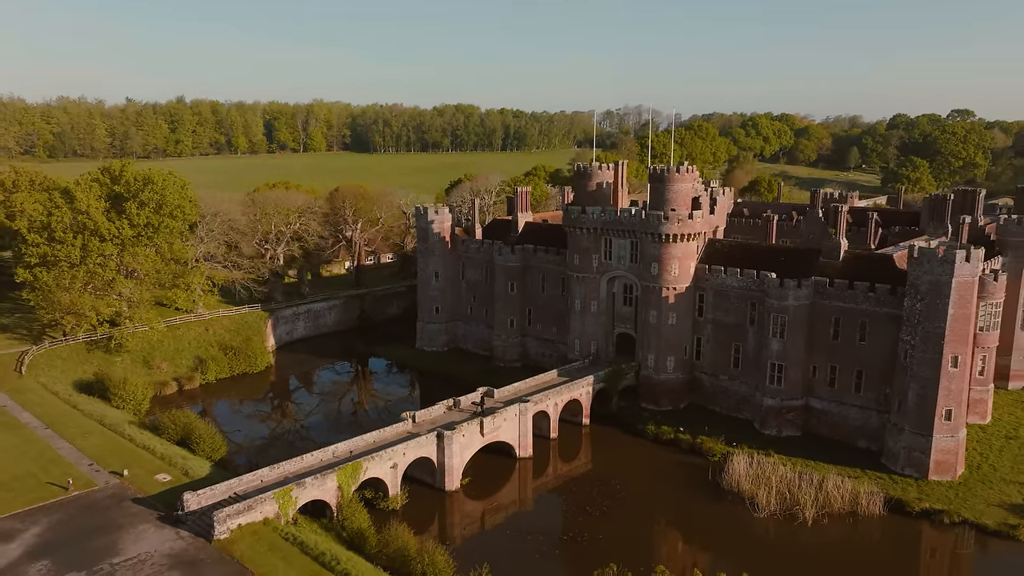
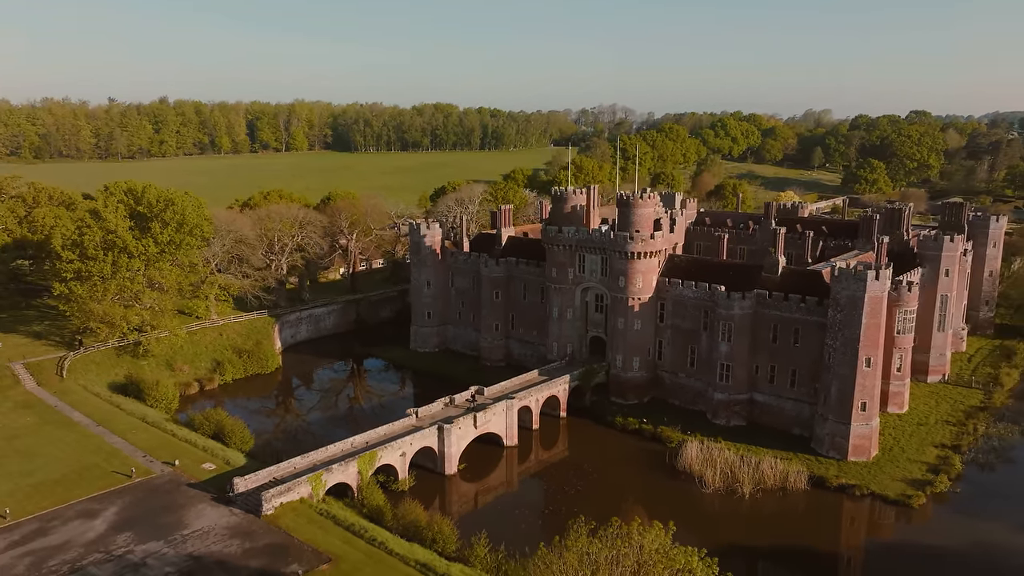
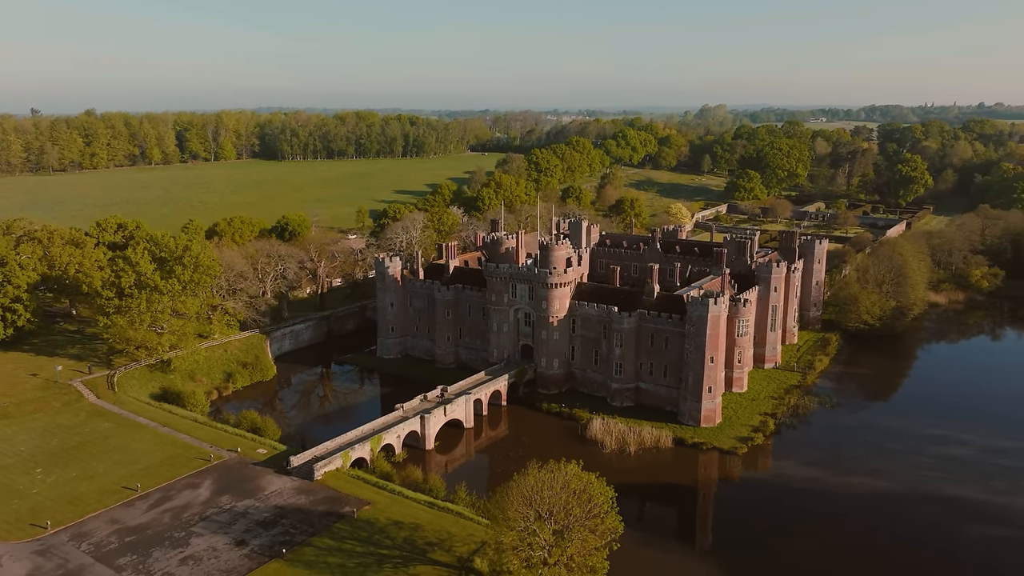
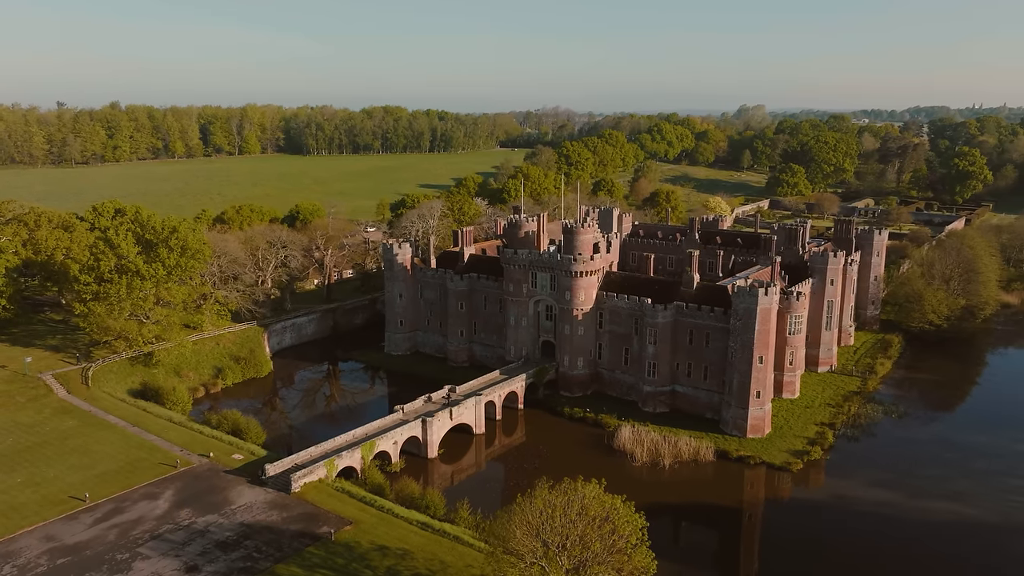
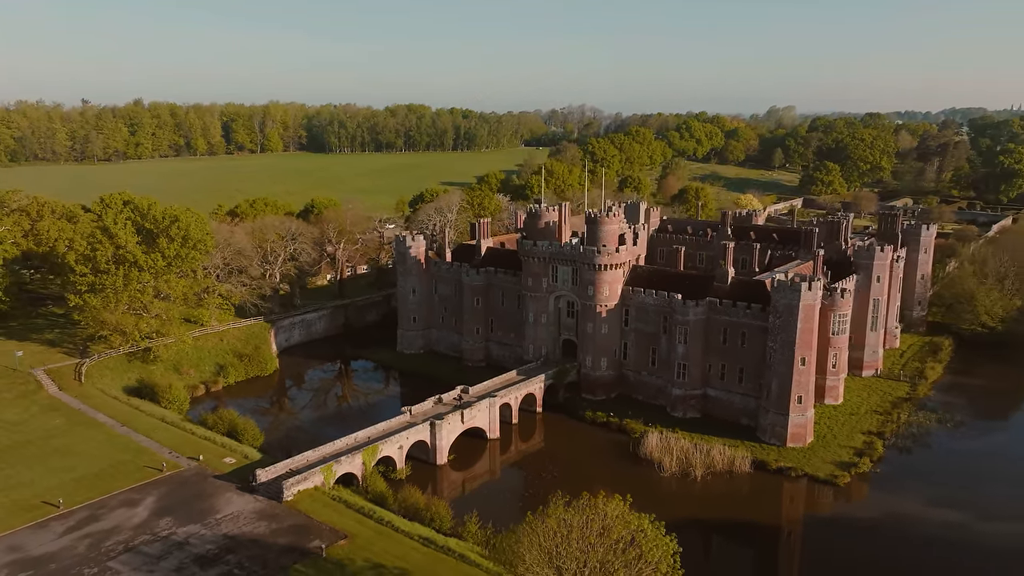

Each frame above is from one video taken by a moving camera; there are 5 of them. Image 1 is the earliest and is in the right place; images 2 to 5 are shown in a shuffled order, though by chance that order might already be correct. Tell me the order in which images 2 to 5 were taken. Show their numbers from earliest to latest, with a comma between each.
2, 5, 4, 3
